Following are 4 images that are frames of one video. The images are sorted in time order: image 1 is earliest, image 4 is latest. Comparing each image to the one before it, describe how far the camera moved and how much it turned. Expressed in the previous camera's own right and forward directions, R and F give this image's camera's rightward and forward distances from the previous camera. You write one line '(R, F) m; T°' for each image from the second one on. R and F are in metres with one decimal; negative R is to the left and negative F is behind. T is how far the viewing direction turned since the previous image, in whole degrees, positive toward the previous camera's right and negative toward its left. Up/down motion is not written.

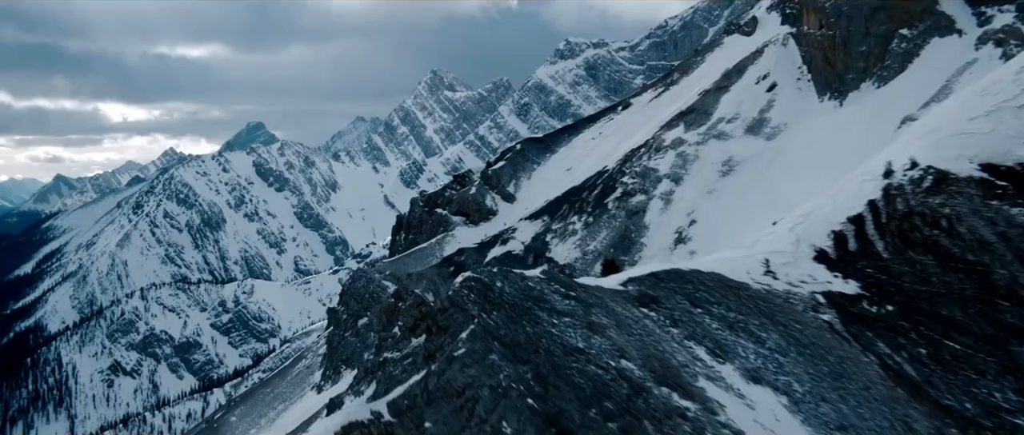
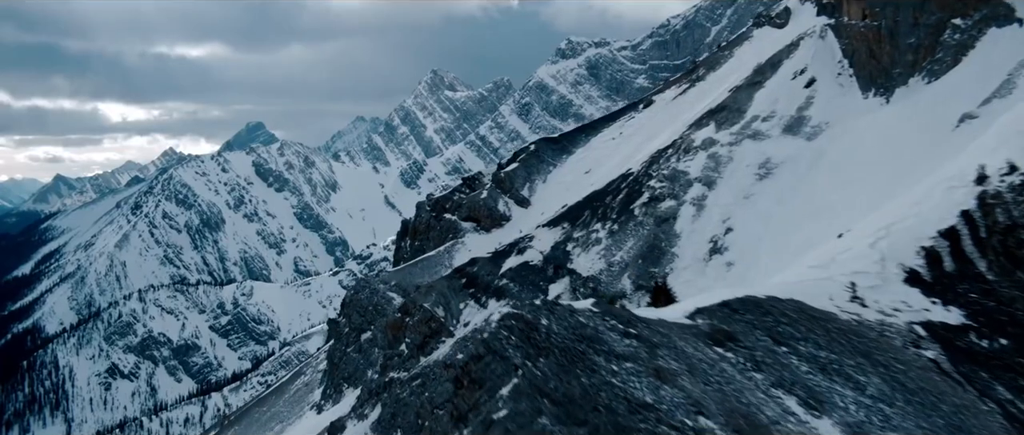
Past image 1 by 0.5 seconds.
(-1.9, +9.1) m; 0°
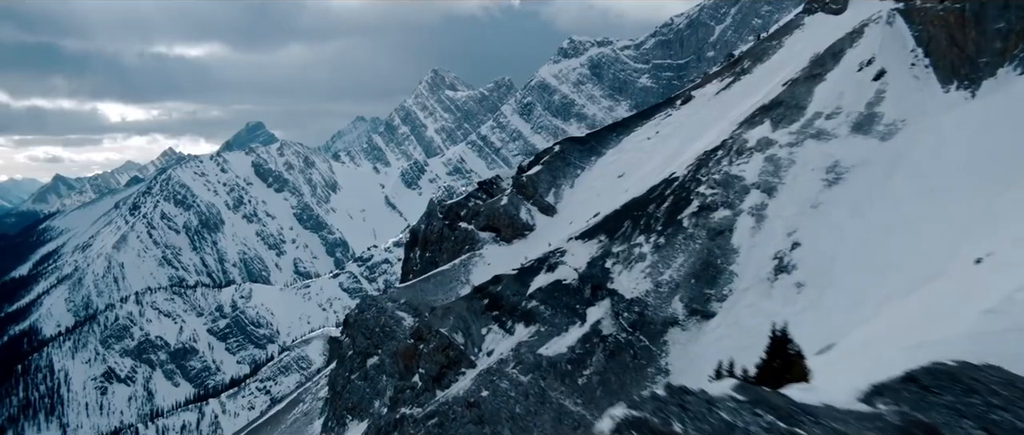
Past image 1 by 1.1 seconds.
(-2.9, +13.1) m; 0°
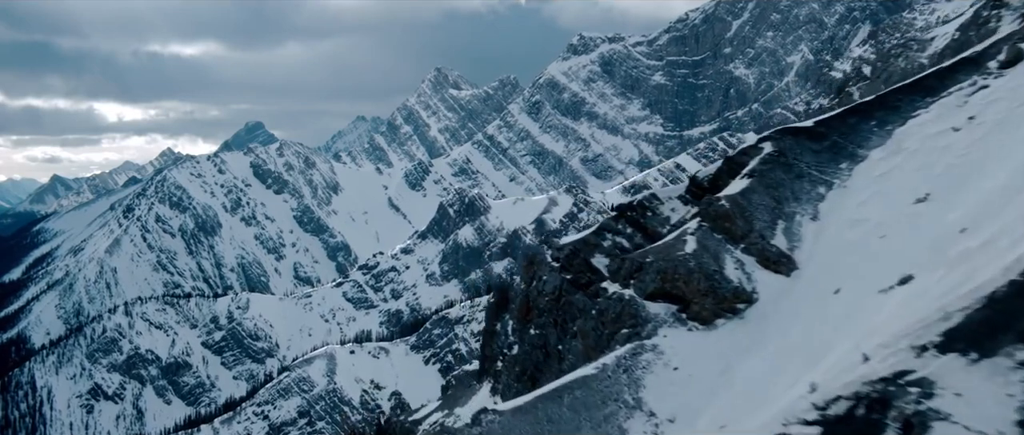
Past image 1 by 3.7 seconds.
(-12.9, +50.7) m; 0°
